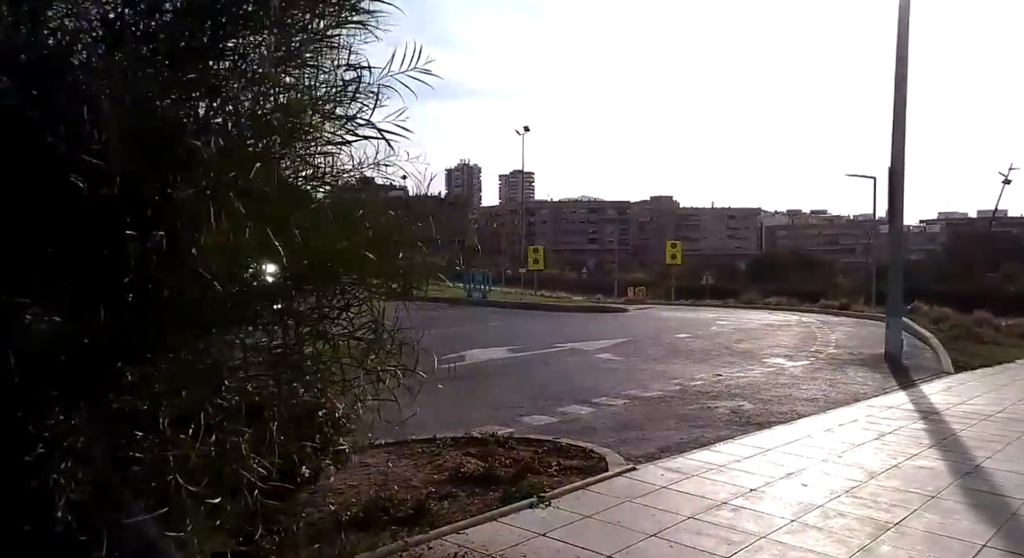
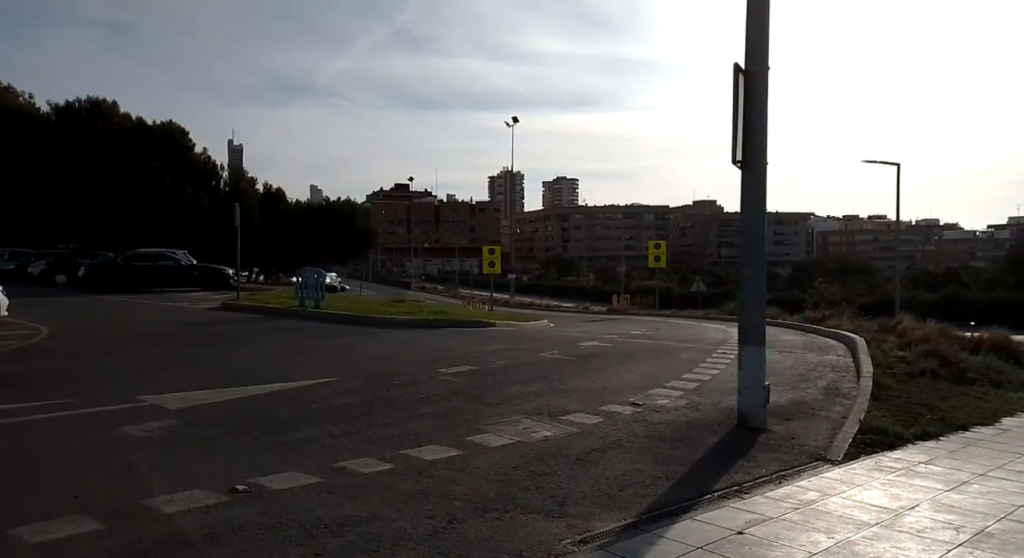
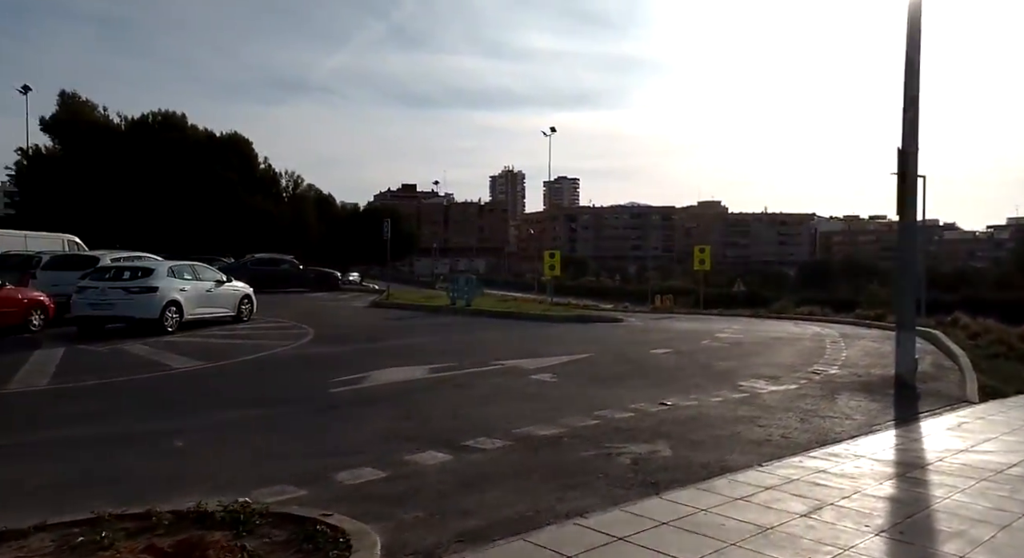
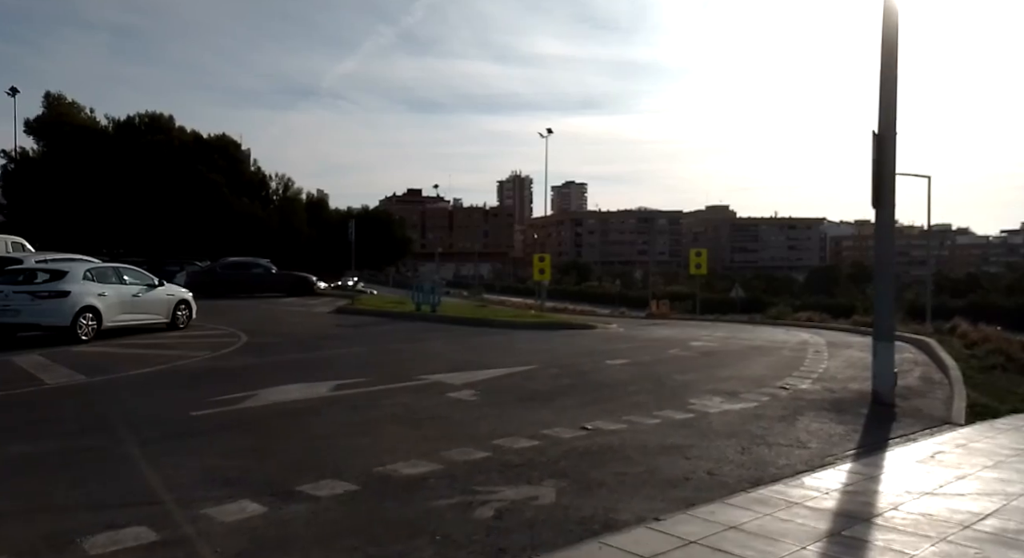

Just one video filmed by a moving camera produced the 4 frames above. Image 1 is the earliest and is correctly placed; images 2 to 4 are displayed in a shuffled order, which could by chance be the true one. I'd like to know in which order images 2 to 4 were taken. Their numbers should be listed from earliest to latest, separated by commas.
3, 4, 2
